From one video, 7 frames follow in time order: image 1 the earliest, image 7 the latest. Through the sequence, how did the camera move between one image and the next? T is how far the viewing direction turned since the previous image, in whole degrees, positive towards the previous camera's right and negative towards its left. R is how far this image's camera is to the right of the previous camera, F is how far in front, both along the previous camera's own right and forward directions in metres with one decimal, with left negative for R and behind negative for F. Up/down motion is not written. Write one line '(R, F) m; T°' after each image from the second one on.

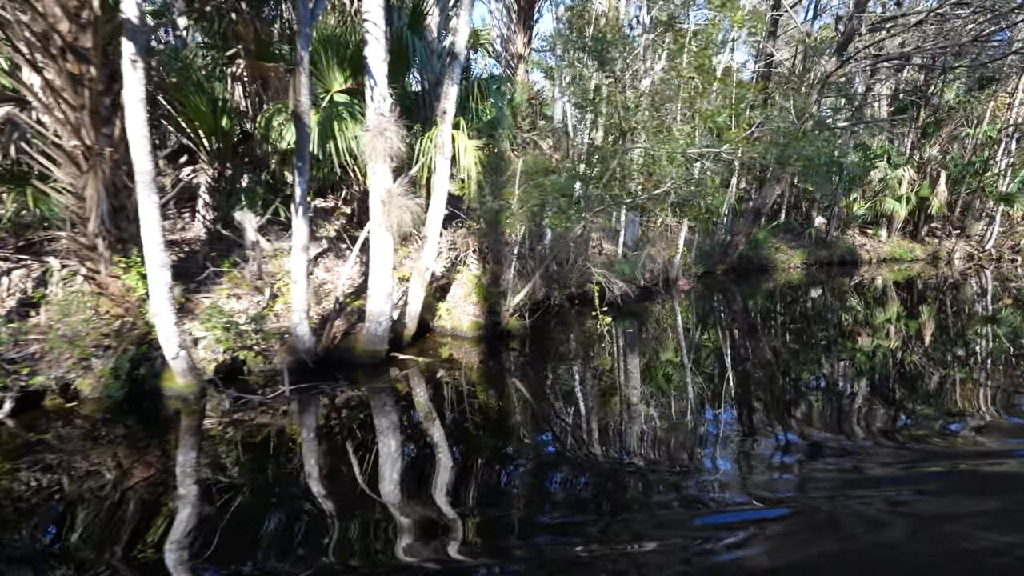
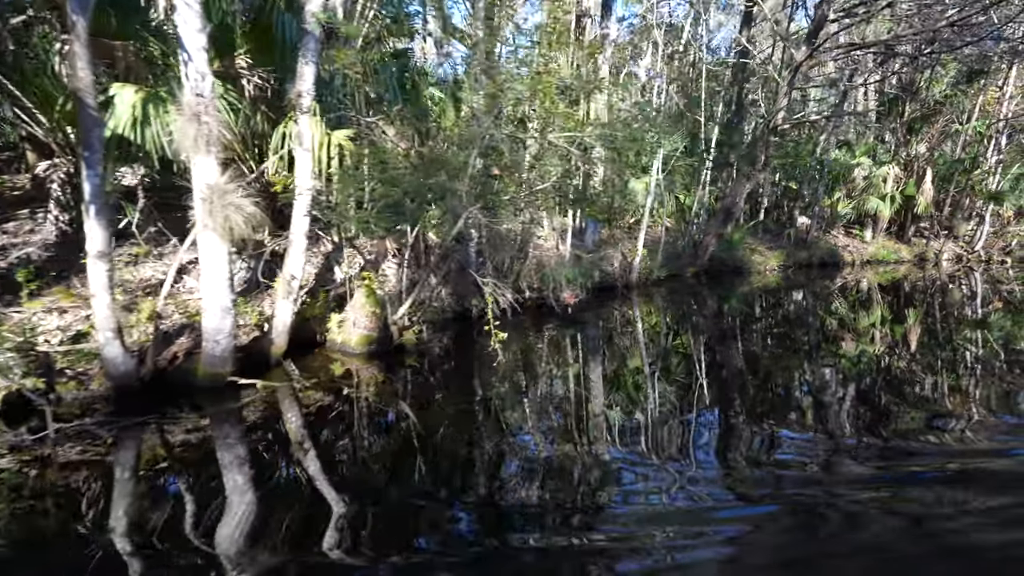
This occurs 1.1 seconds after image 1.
(+1.3, +0.7) m; 0°
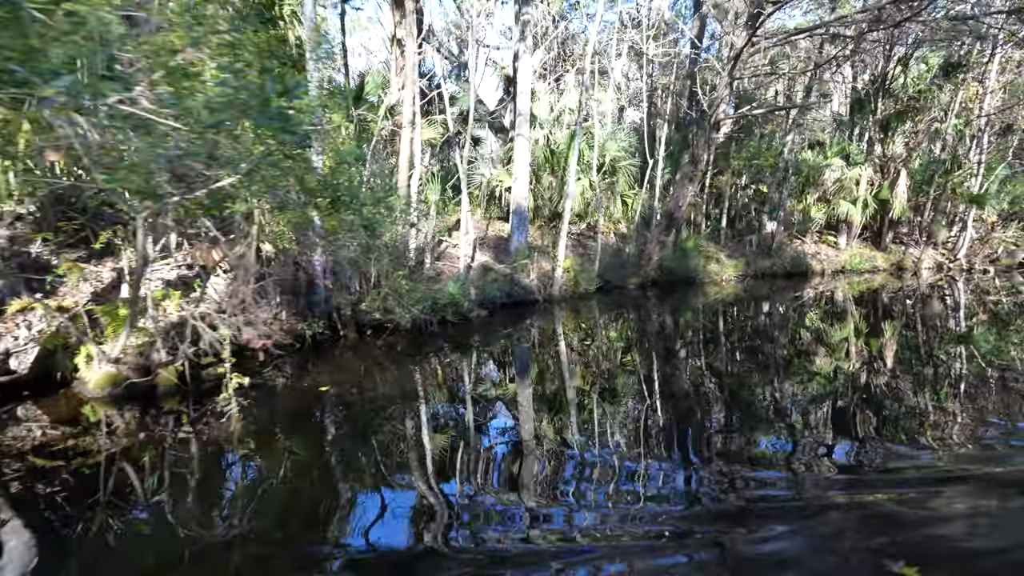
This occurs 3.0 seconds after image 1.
(+2.2, +1.2) m; 0°
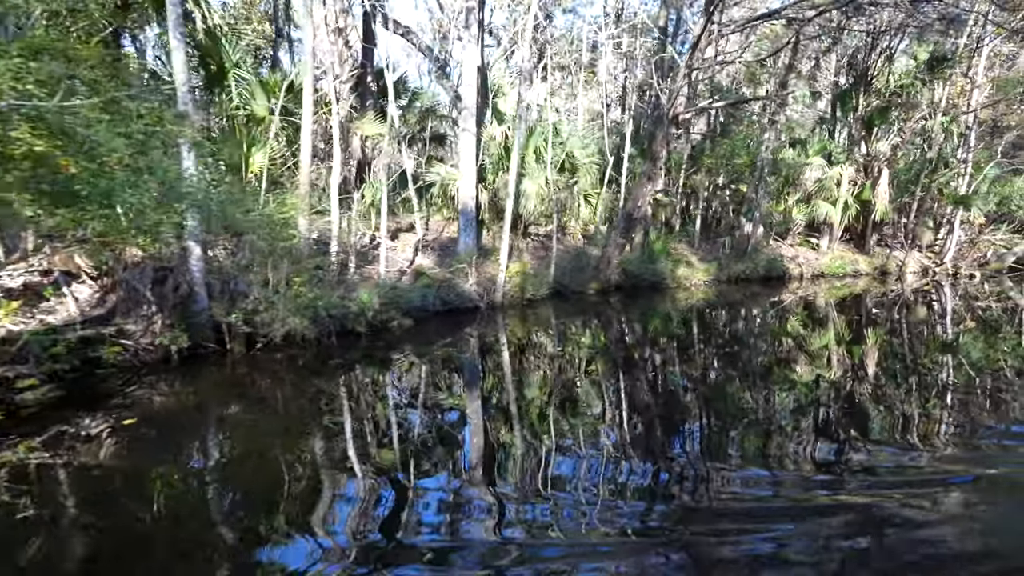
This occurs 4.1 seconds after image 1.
(+1.3, +0.7) m; 0°
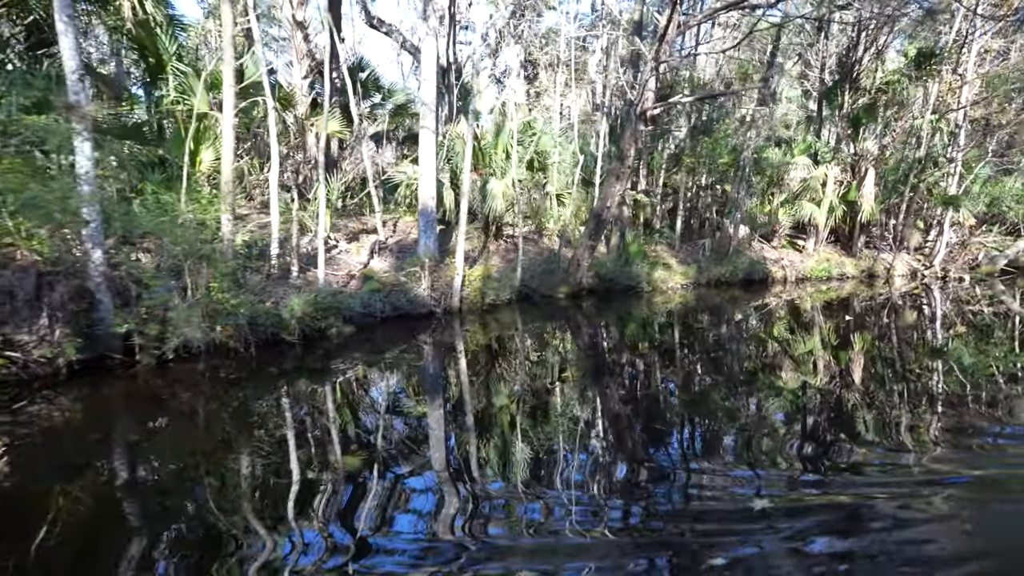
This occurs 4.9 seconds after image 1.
(+0.9, +0.5) m; 0°
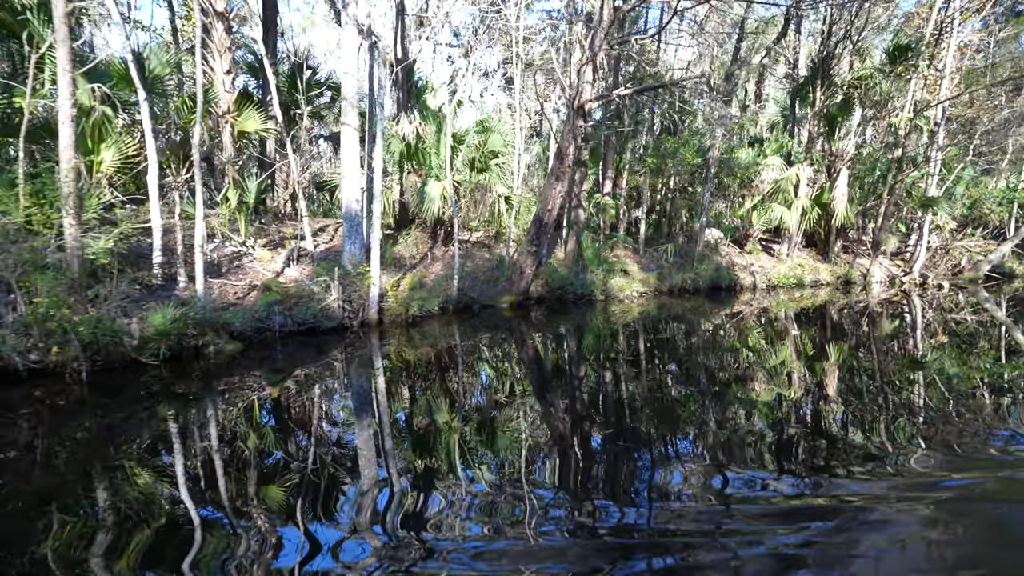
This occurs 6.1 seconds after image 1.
(+1.4, +0.8) m; 0°
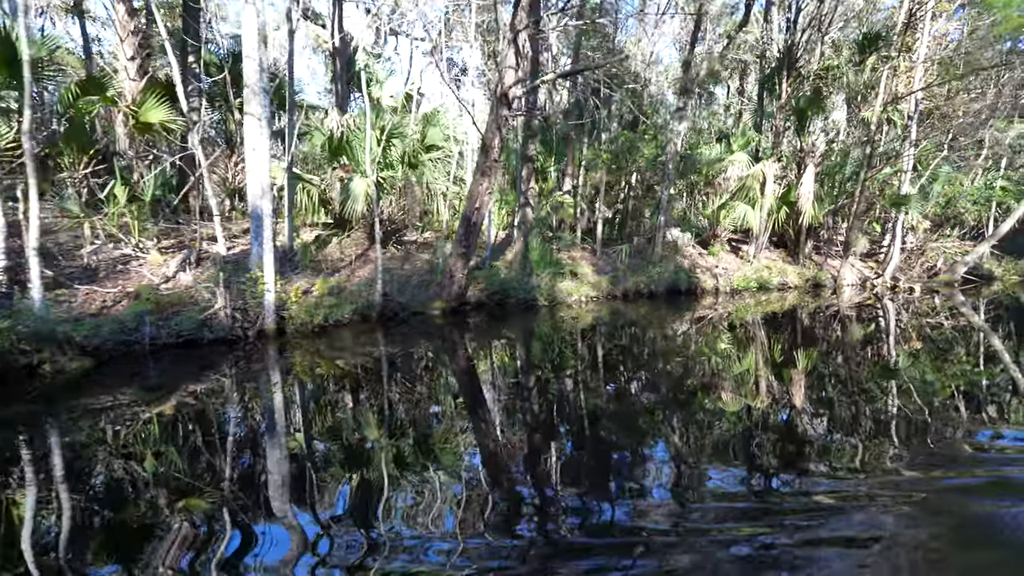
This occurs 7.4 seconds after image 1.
(+1.4, +0.8) m; 0°
